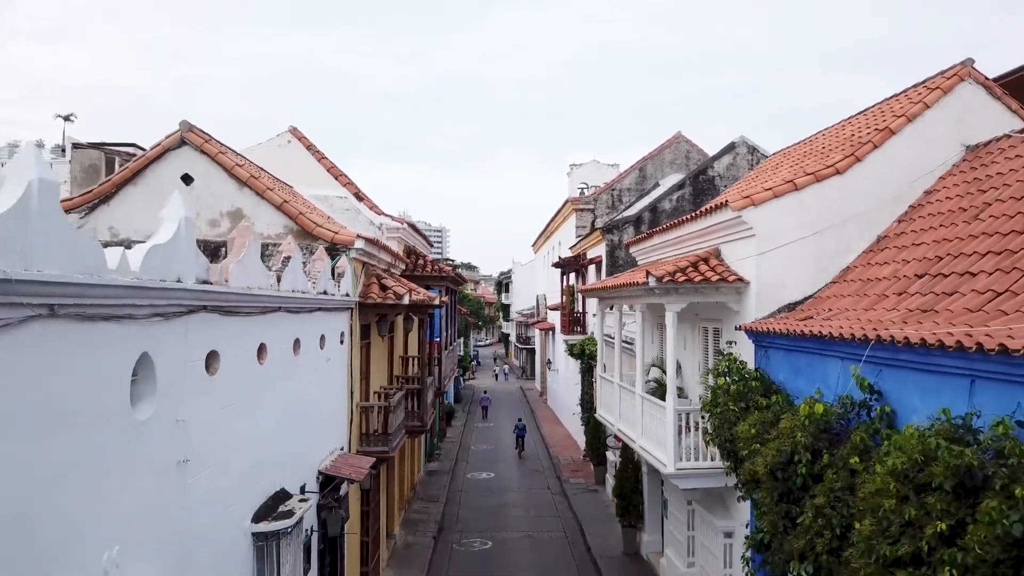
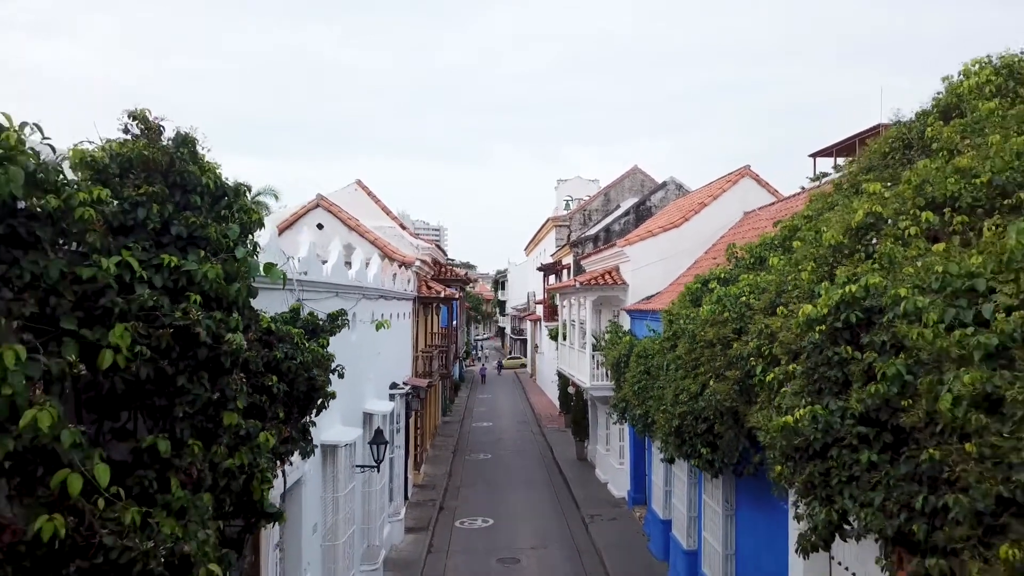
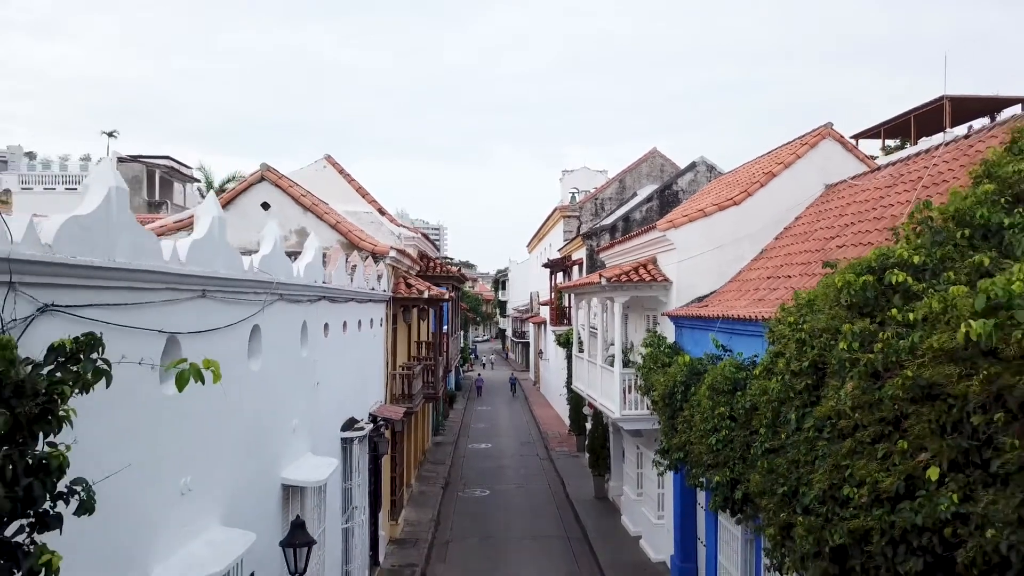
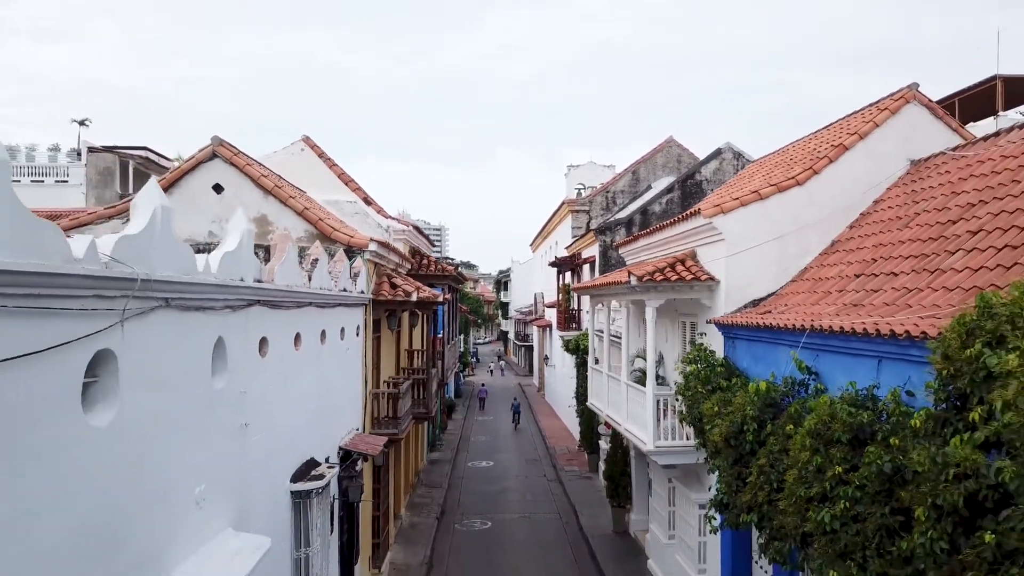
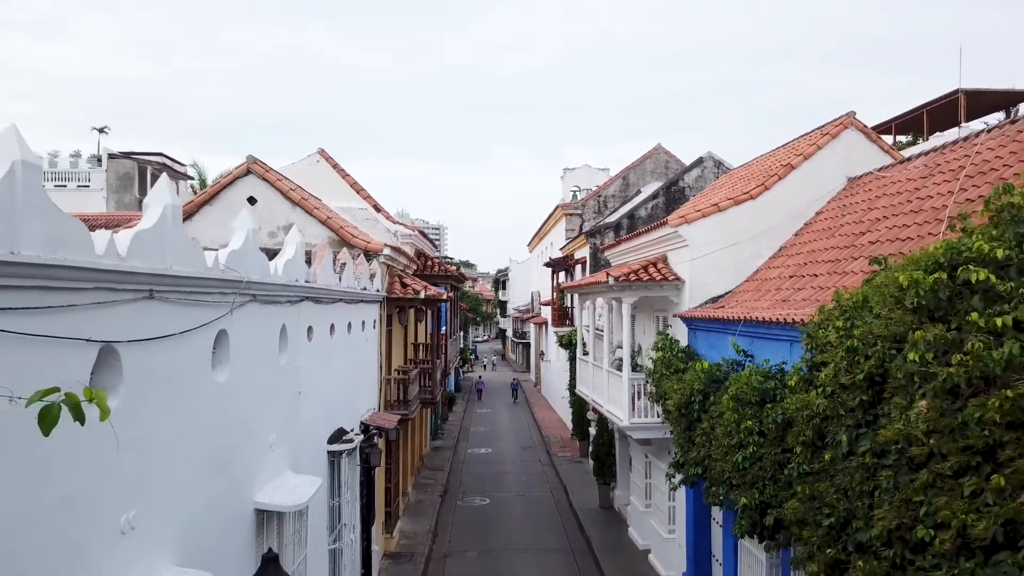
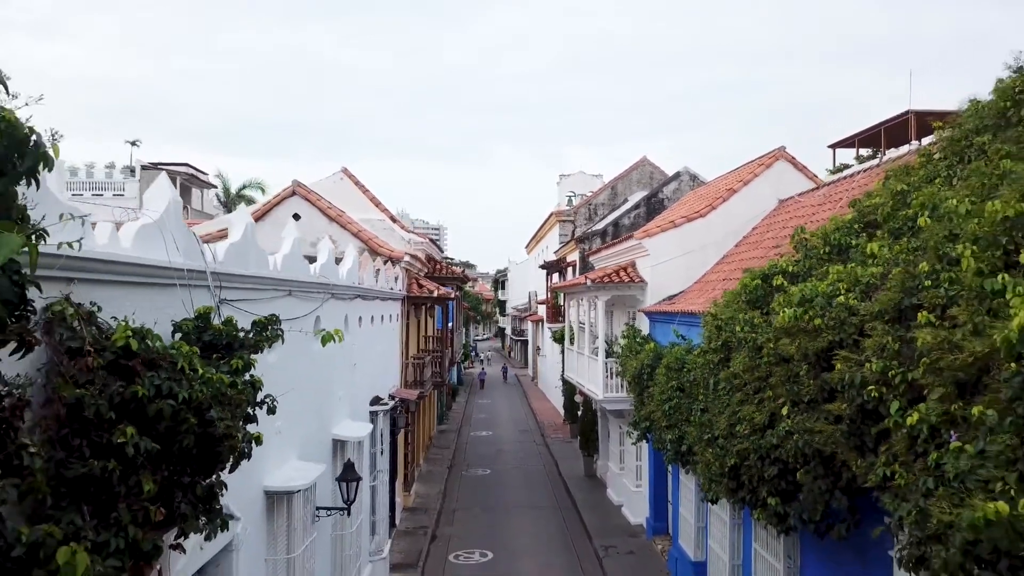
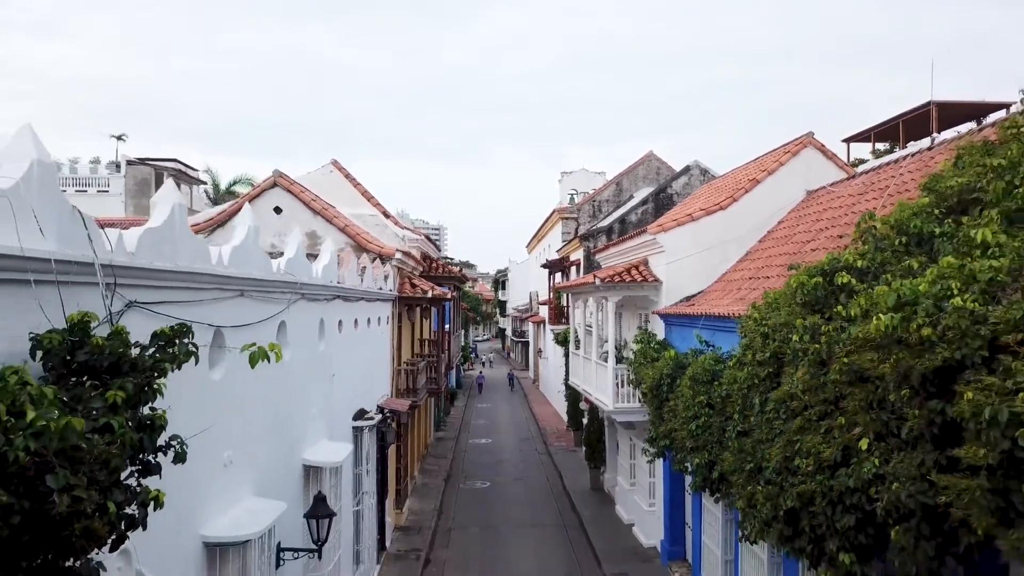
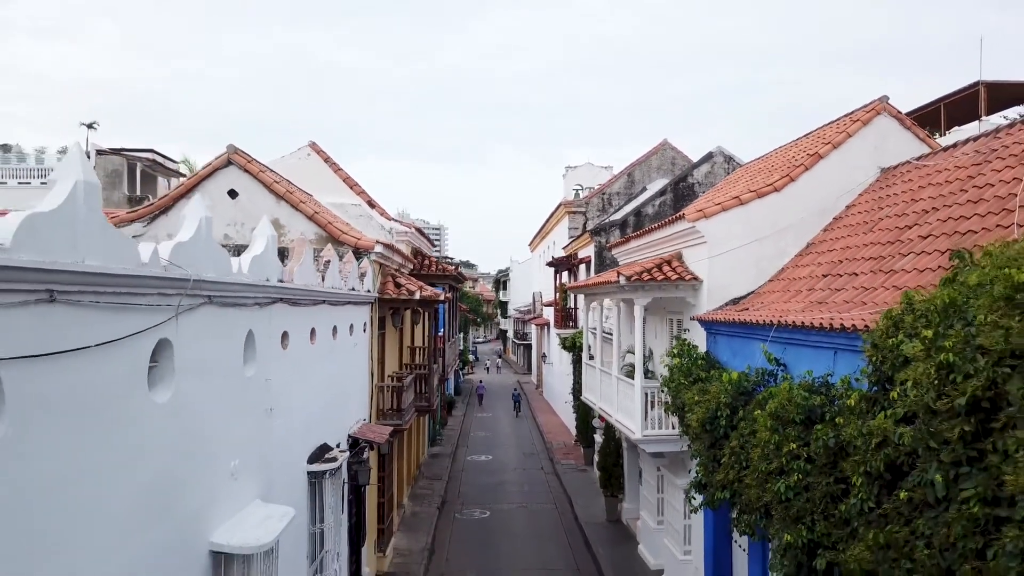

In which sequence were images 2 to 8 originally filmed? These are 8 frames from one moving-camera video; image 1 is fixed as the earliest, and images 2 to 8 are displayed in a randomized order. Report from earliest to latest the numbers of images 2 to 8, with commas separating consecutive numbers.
4, 8, 5, 3, 7, 6, 2
